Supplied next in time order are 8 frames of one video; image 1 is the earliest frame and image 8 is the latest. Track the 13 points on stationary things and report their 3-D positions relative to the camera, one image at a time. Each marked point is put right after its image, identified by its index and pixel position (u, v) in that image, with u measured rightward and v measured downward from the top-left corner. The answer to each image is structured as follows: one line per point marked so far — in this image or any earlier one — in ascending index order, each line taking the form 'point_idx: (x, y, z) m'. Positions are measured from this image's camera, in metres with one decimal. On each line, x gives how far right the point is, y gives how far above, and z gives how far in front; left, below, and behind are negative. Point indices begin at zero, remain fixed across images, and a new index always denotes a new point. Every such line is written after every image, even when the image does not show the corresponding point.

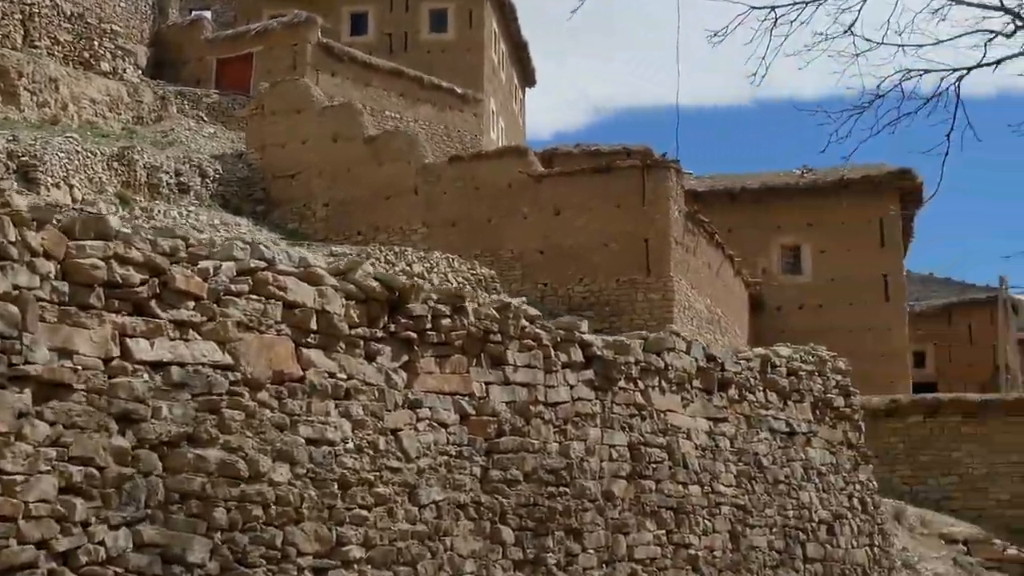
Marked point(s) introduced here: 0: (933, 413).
0: (+4.6, -1.4, +16.6) m
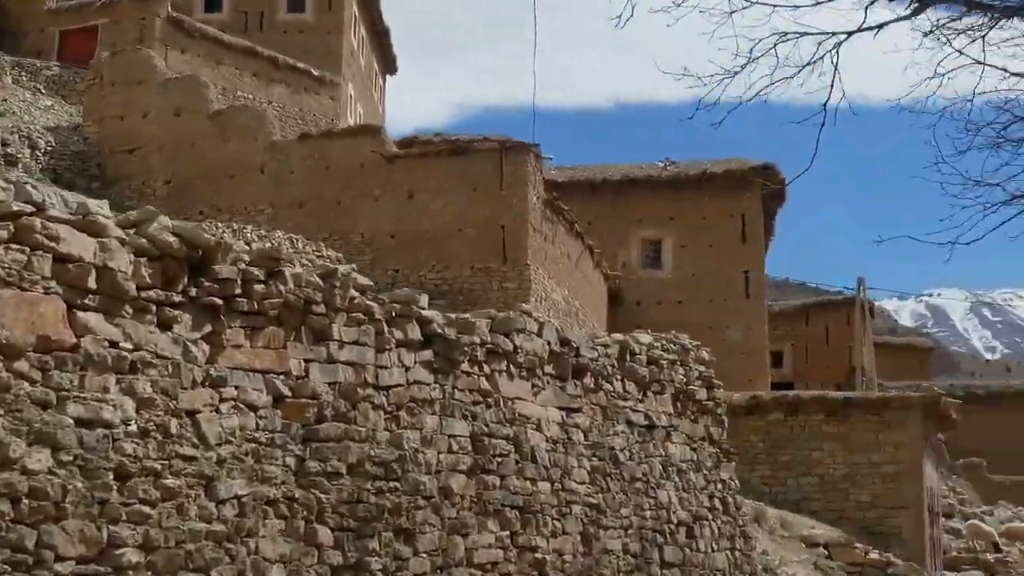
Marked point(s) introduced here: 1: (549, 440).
0: (+3.0, -1.3, +16.0) m
1: (+0.2, -0.8, +7.8) m
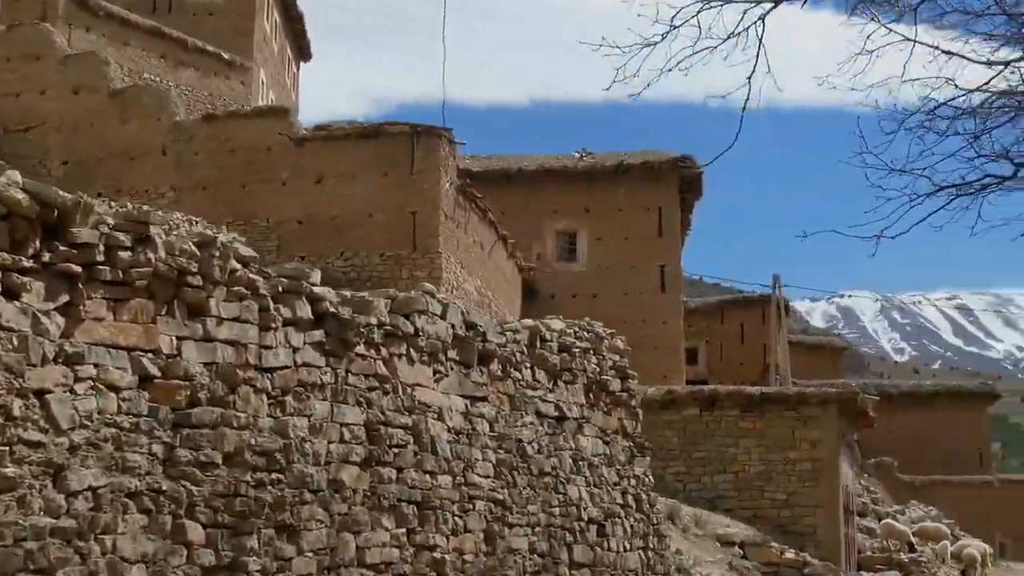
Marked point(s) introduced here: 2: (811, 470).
0: (+2.0, -1.2, +15.6) m
1: (-0.3, -0.7, +7.2) m
2: (+3.0, -1.8, +15.2) m
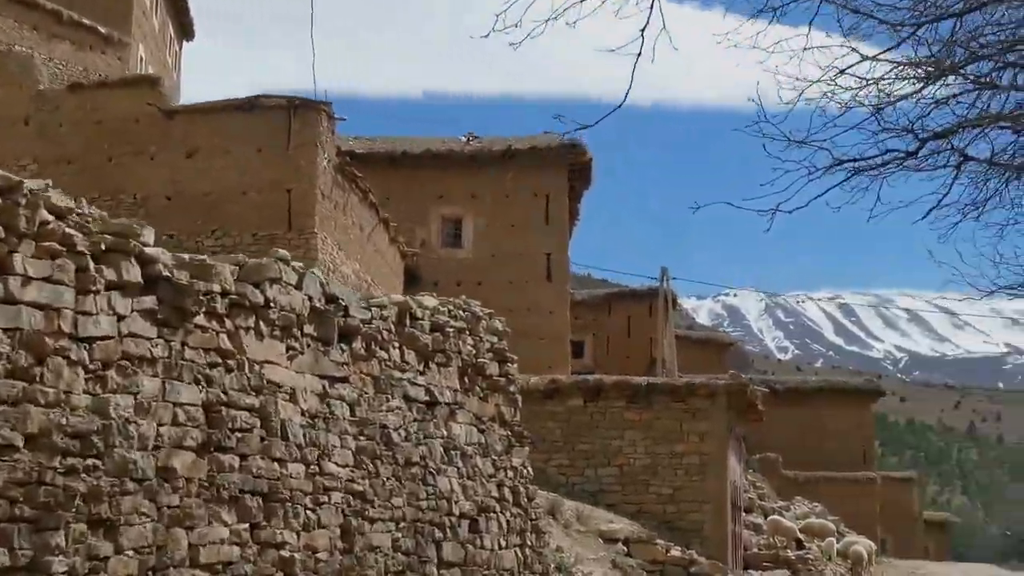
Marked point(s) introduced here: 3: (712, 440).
0: (+0.8, -1.1, +15.0) m
1: (-0.9, -0.5, +6.5) m
2: (+1.8, -1.7, +14.6) m
3: (+1.9, -1.5, +14.7) m
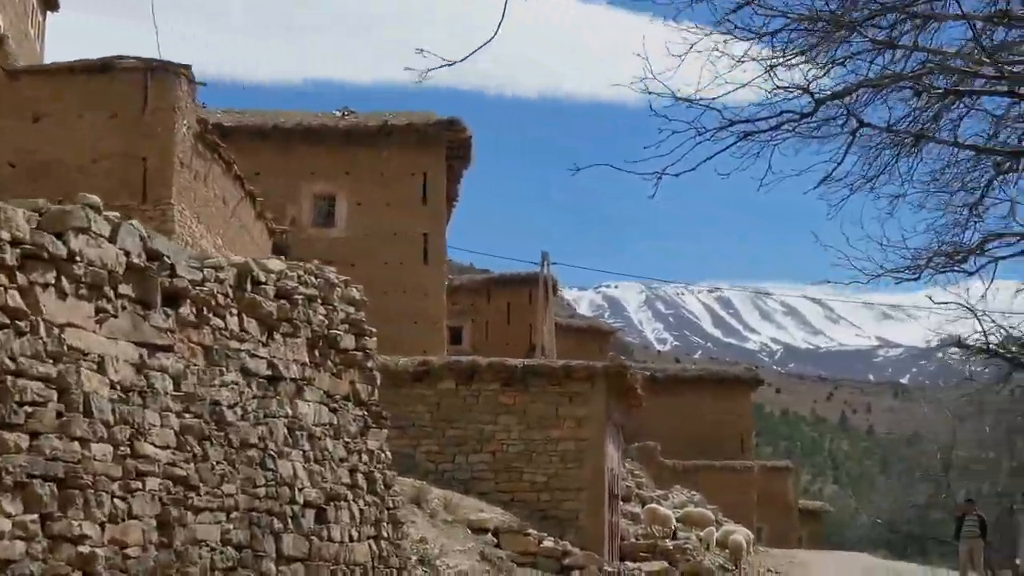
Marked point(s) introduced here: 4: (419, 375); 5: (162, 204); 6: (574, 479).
0: (-0.4, -0.9, +14.2) m
1: (-1.4, -0.4, +5.6) m
2: (+0.6, -1.5, +13.9) m
3: (+0.7, -1.2, +14.0) m
4: (-0.9, -0.8, +14.2) m
5: (-3.4, +0.8, +14.9) m
6: (+0.6, -1.7, +13.9) m
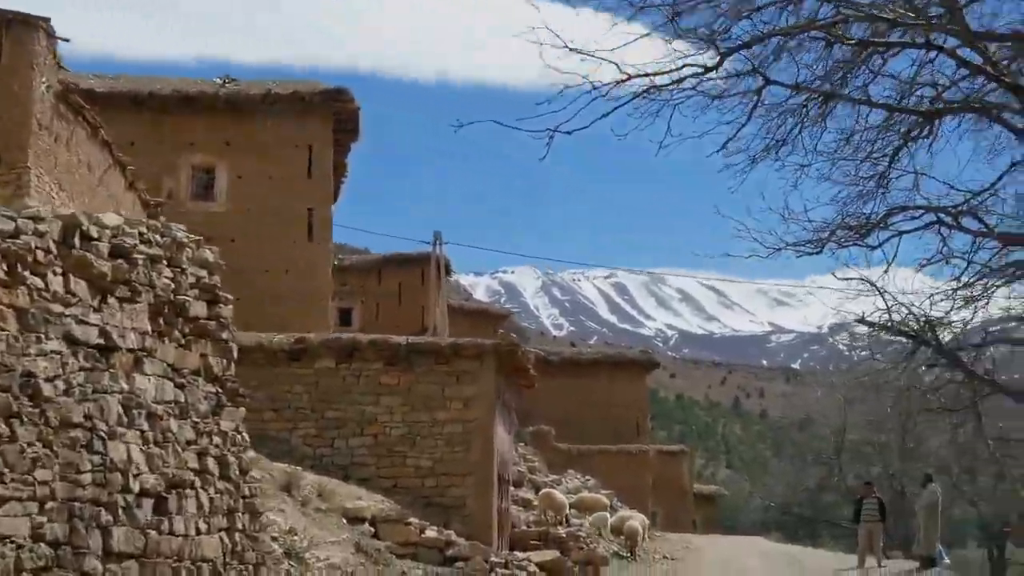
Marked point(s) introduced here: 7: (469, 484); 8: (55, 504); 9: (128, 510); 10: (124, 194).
0: (-1.4, -0.6, +13.3) m
1: (-1.9, -0.2, +4.6) m
2: (-0.4, -1.2, +13.1) m
3: (-0.3, -1.0, +13.2) m
4: (-1.9, -0.6, +13.3) m
5: (-4.5, +1.1, +13.8) m
6: (-0.4, -1.5, +13.1) m
7: (-0.4, -1.7, +13.0) m
8: (-1.6, -0.8, +5.5) m
9: (-1.5, -0.9, +6.0) m
10: (-4.5, +1.1, +17.9) m
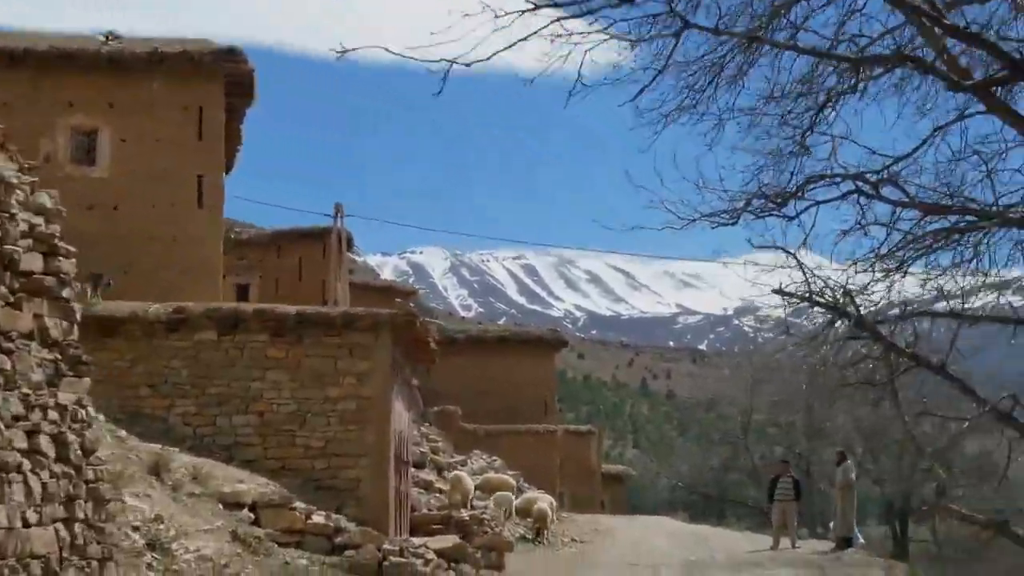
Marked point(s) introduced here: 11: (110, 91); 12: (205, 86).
0: (-2.2, -0.3, +12.3) m
1: (-2.2, 0.0, +3.6) m
2: (-1.2, -1.0, +12.2) m
3: (-1.1, -0.7, +12.2) m
4: (-2.7, -0.3, +12.3) m
5: (-5.3, +1.4, +12.6) m
6: (-1.3, -1.2, +12.1) m
7: (-1.2, -1.4, +12.1) m
8: (-2.0, -0.6, +4.5) m
9: (-1.9, -0.7, +5.0) m
10: (-5.6, +1.4, +16.6) m
11: (-5.3, +2.6, +20.3) m
12: (-4.1, +2.7, +20.3) m
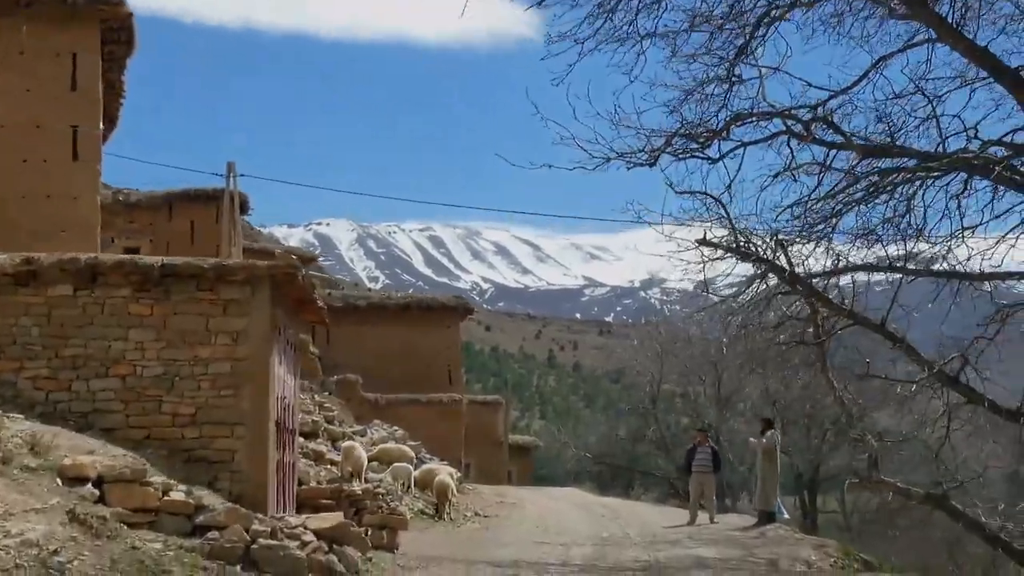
0: (-3.0, 0.0, +10.9) m
1: (-2.4, +0.2, +2.2) m
2: (-2.0, -0.6, +10.8) m
3: (-1.9, -0.4, +10.9) m
4: (-3.4, +0.1, +10.8) m
5: (-6.1, +1.8, +11.0) m
6: (-2.0, -0.9, +10.8) m
7: (-1.9, -1.0, +10.7) m
8: (-2.3, -0.4, +3.1) m
9: (-2.2, -0.4, +3.6) m
10: (-6.6, +1.9, +15.0) m
11: (-6.5, +3.1, +18.7) m
12: (-5.3, +3.2, +18.7) m
